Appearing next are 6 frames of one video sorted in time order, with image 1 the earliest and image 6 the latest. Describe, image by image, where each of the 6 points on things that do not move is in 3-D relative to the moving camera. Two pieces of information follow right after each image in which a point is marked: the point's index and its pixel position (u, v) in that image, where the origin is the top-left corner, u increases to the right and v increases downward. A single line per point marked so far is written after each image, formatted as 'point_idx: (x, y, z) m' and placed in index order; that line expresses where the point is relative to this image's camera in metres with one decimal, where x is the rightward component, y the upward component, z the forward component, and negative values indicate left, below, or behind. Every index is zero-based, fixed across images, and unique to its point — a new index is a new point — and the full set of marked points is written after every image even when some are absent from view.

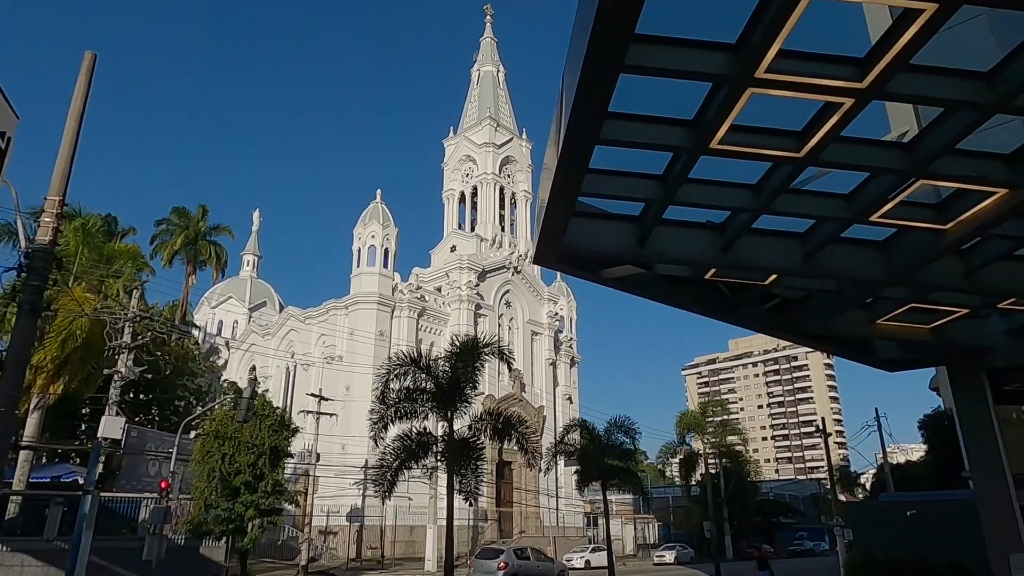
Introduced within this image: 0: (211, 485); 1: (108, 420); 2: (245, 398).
0: (-8.5, -5.6, +19.1) m
1: (-11.2, -3.7, +18.7) m
2: (-7.2, -2.9, +18.1) m
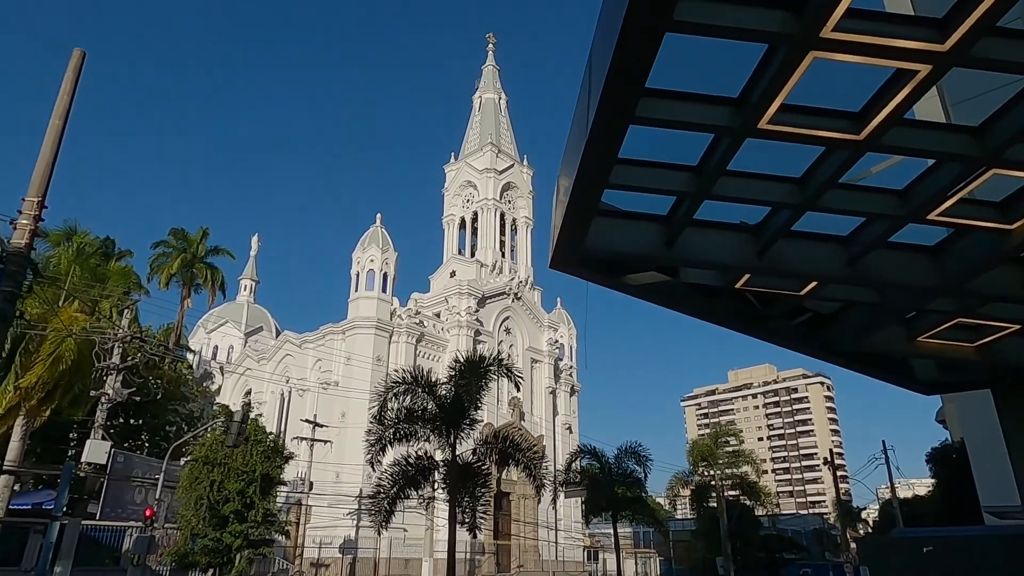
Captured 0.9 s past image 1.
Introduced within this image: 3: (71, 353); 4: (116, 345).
0: (-8.5, -6.1, +18.2) m
1: (-11.1, -4.2, +17.9) m
2: (-7.1, -3.4, +17.4) m
3: (-12.9, -1.9, +19.9) m
4: (-11.6, -1.7, +19.8) m
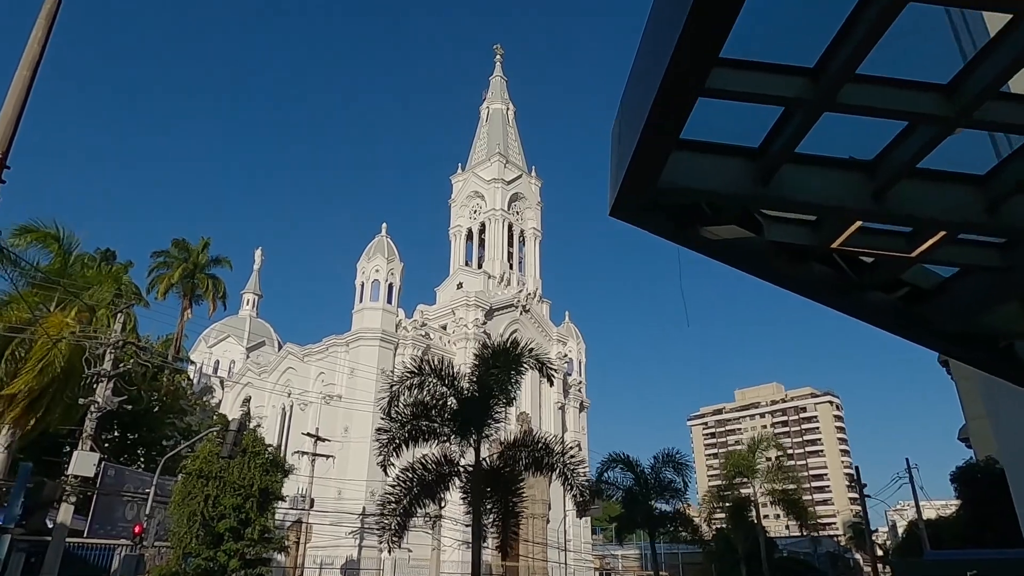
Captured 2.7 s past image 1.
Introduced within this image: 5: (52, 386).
0: (-8.1, -6.2, +17.0) m
1: (-10.7, -4.2, +16.8) m
2: (-6.7, -3.4, +16.3) m
3: (-12.5, -2.0, +18.8) m
4: (-11.2, -1.8, +18.8) m
5: (-13.0, -2.8, +19.1) m
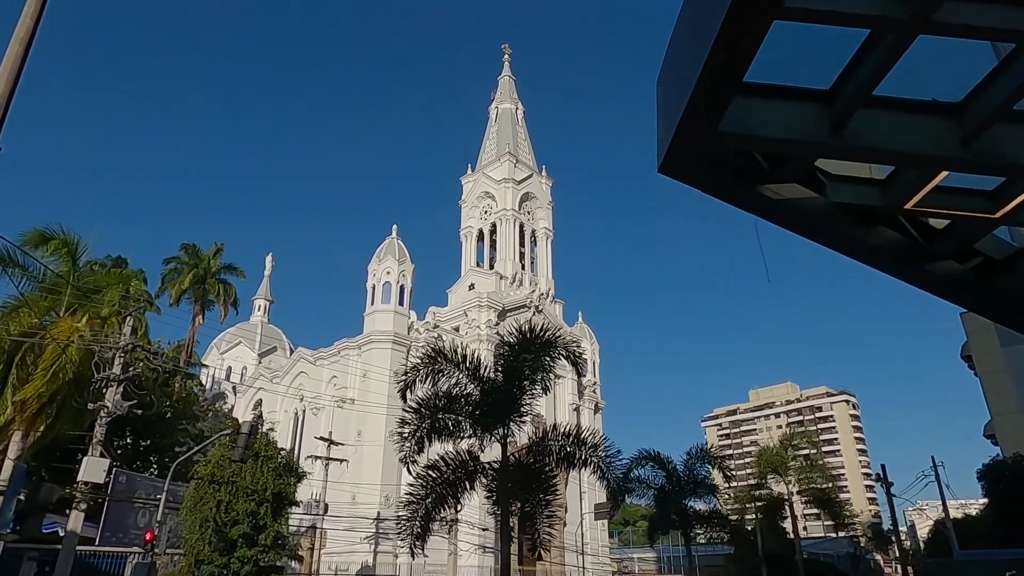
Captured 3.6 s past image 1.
0: (-7.6, -6.2, +16.6) m
1: (-10.3, -4.2, +16.4) m
2: (-6.3, -3.4, +15.9) m
3: (-12.1, -2.1, +18.5) m
4: (-10.8, -1.8, +18.5) m
5: (-12.5, -2.9, +18.8) m
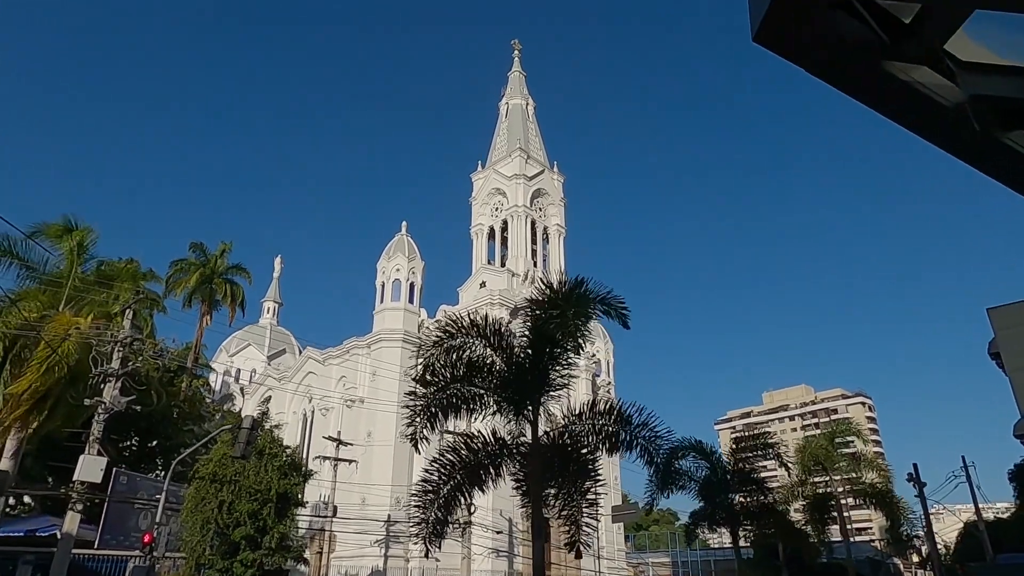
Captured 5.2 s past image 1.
0: (-7.2, -5.9, +15.8) m
1: (-9.9, -4.0, +15.6) m
2: (-5.9, -3.1, +15.0) m
3: (-11.7, -1.9, +17.7) m
4: (-10.3, -1.6, +17.7) m
5: (-12.1, -2.7, +18.1) m
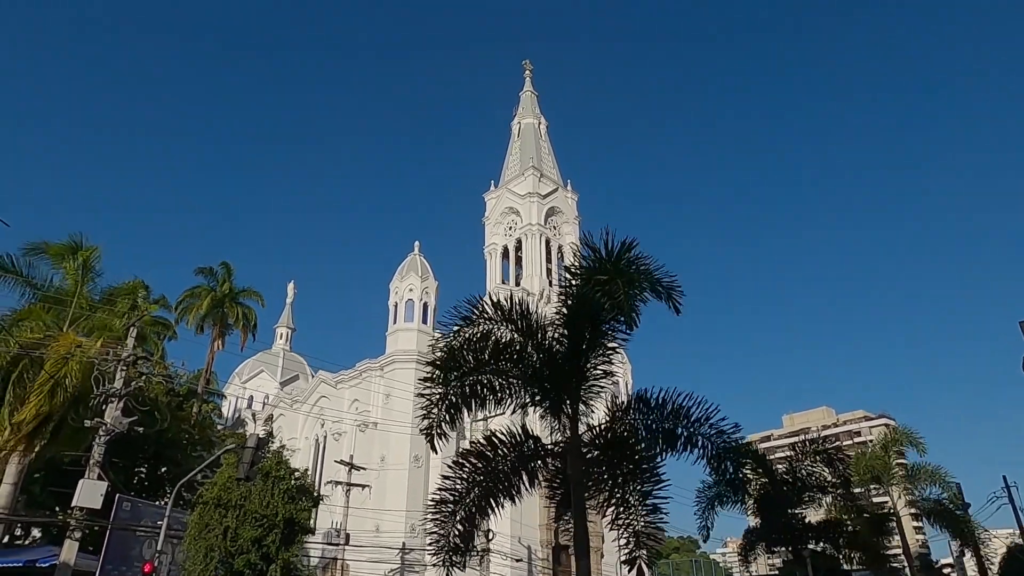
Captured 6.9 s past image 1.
0: (-6.7, -6.2, +14.9) m
1: (-9.4, -4.3, +14.8) m
2: (-5.5, -3.4, +14.2) m
3: (-11.2, -2.3, +17.1) m
4: (-9.9, -2.0, +17.0) m
5: (-11.6, -3.1, +17.4) m
